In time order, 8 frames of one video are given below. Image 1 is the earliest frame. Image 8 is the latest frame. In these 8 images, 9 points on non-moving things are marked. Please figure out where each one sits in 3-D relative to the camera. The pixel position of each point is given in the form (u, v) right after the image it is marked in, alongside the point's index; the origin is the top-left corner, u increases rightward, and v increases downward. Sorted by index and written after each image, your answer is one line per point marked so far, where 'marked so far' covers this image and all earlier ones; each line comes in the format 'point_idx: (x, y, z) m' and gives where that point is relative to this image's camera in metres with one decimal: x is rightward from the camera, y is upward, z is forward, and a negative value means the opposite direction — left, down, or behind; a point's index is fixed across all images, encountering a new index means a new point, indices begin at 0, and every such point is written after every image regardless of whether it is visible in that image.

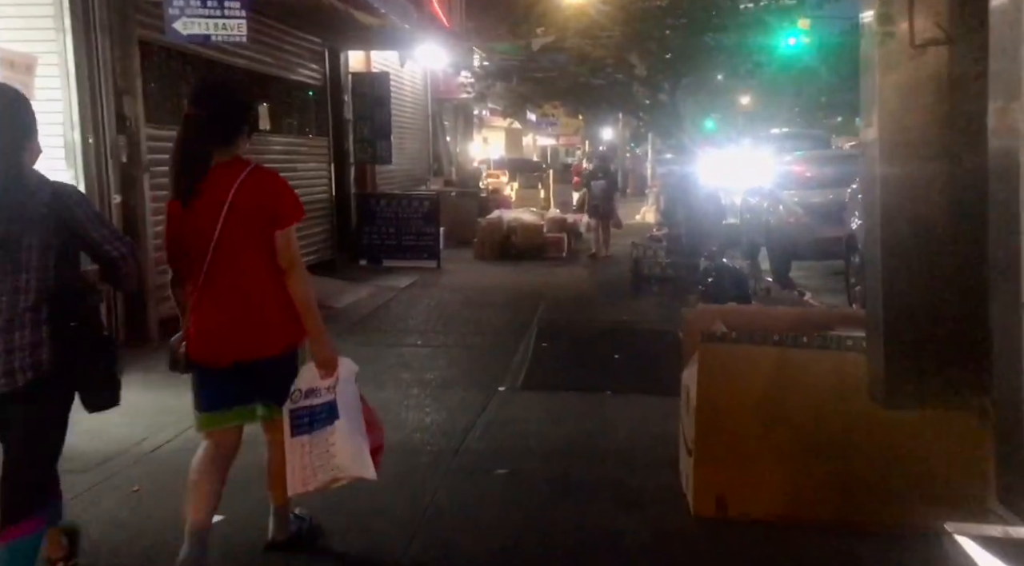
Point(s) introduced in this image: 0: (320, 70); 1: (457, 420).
0: (-2.6, +2.8, +12.3) m
1: (-0.3, -0.8, +5.7) m
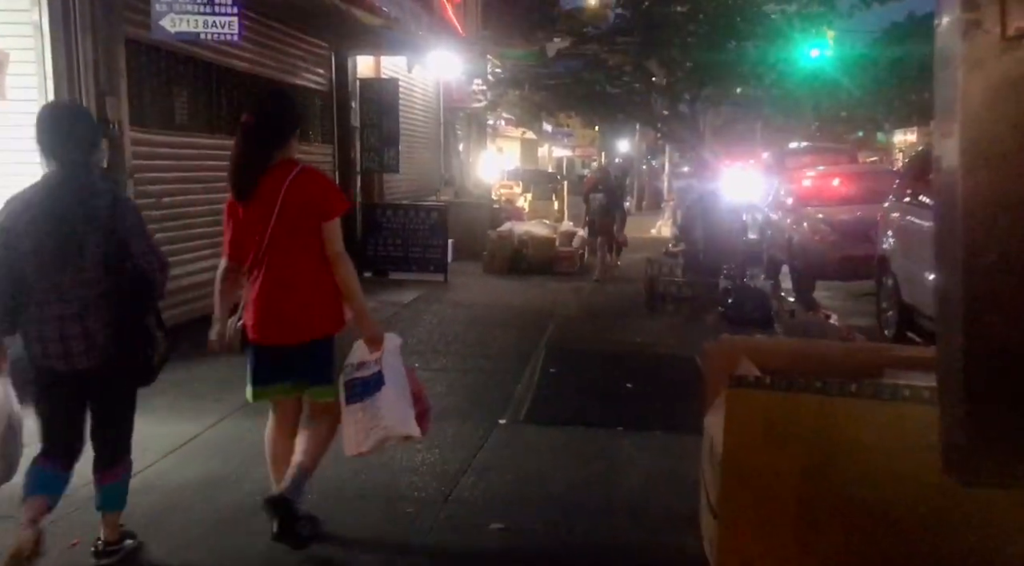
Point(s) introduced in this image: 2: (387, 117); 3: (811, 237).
0: (-2.4, +2.7, +11.8) m
1: (-0.3, -1.0, +5.2) m
2: (-1.7, +2.3, +12.7) m
3: (+4.3, +0.7, +13.2) m
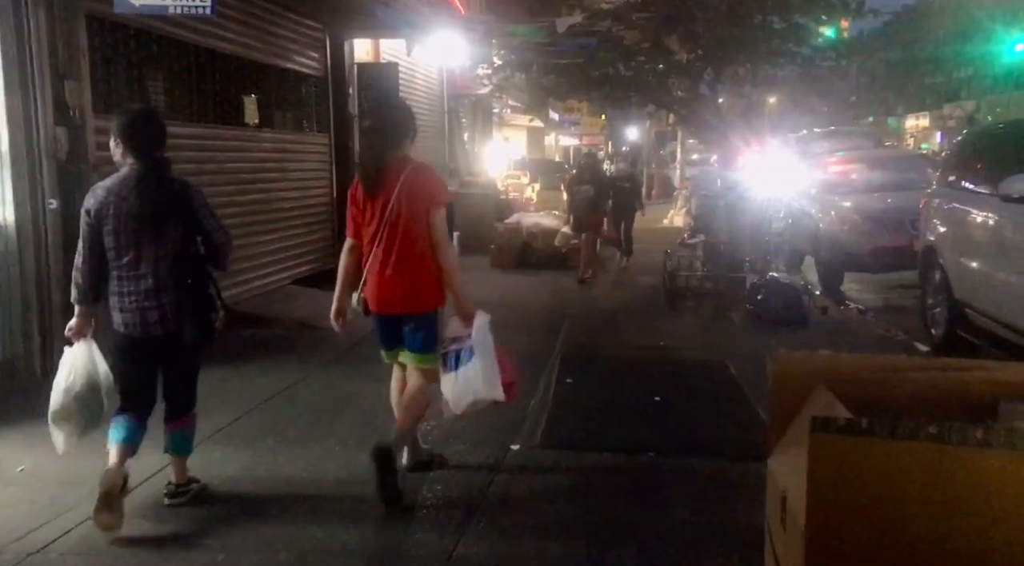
0: (-2.3, +2.7, +11.1) m
1: (-0.3, -1.0, +4.4) m
2: (-1.6, +2.3, +12.0) m
3: (+4.4, +0.8, +12.4) m
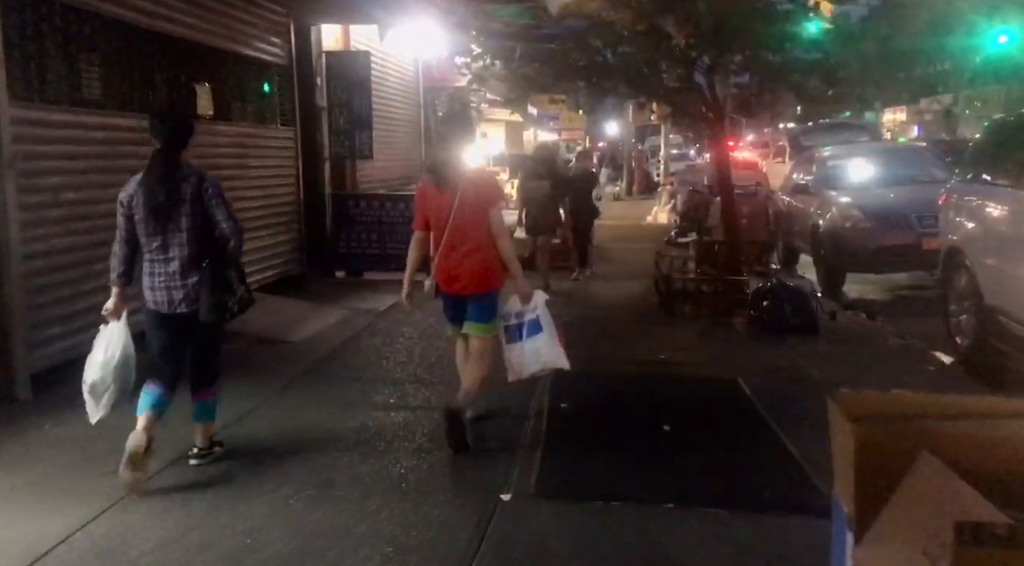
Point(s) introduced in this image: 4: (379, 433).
0: (-2.5, +2.6, +10.2) m
1: (-0.3, -1.1, +3.6) m
2: (-1.9, +2.3, +11.1) m
3: (+4.2, +0.7, +11.7) m
4: (-0.7, -0.8, +5.1) m
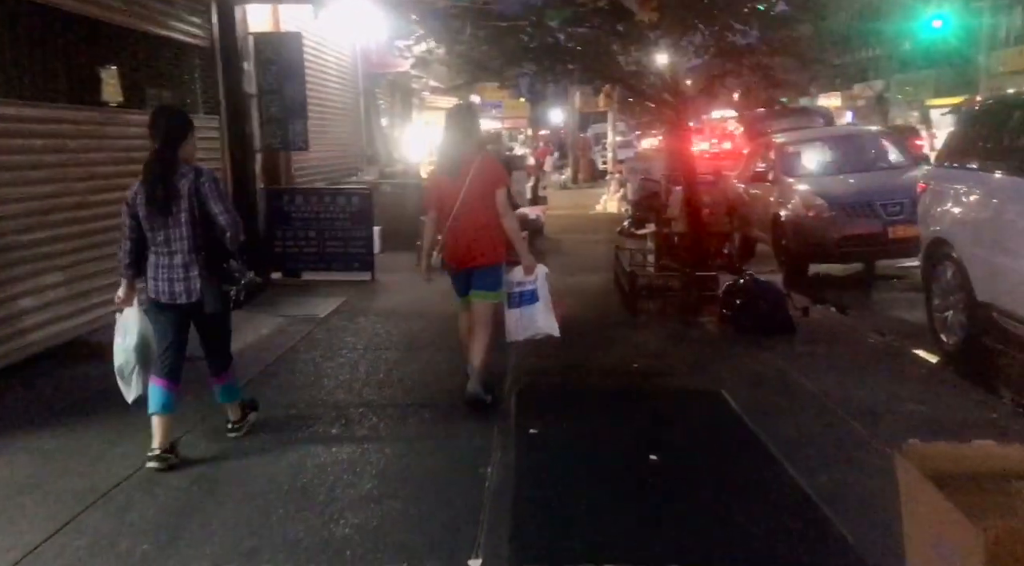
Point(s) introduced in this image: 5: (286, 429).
0: (-3.1, +2.6, +9.3) m
1: (-0.4, -1.1, +2.9) m
2: (-2.5, +2.2, +10.2) m
3: (+3.6, +0.8, +11.2) m
4: (-0.9, -0.9, +4.3) m
5: (-1.2, -0.8, +5.1) m
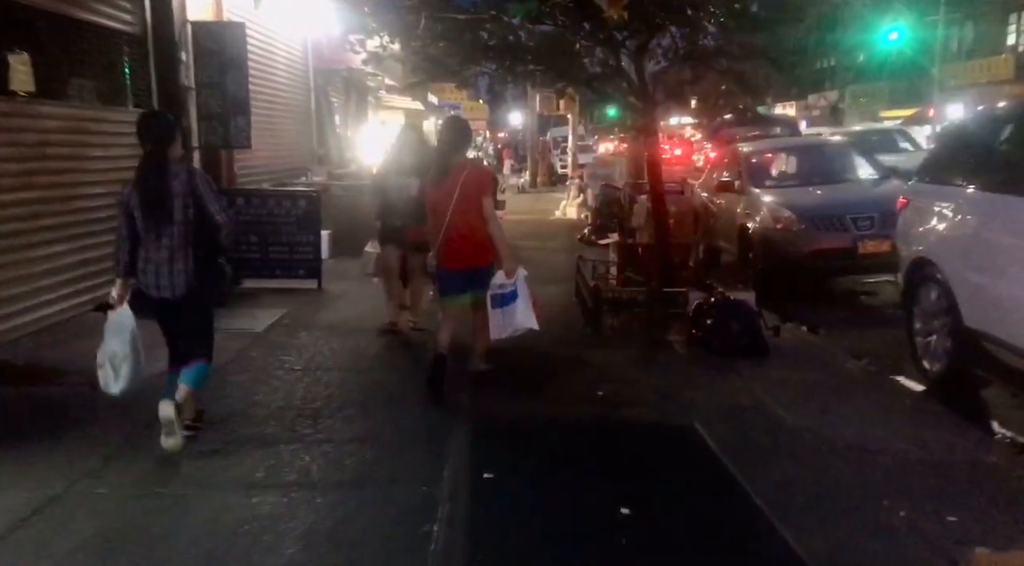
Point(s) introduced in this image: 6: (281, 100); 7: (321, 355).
0: (-3.5, +2.5, +8.5) m
1: (-0.5, -1.2, +2.3) m
2: (-2.9, +2.1, +9.5) m
3: (+3.1, +0.7, +10.8) m
4: (-1.1, -1.0, +3.7) m
5: (-1.5, -0.9, +4.4) m
6: (-3.4, +2.7, +13.5) m
7: (-1.4, -0.5, +6.9) m
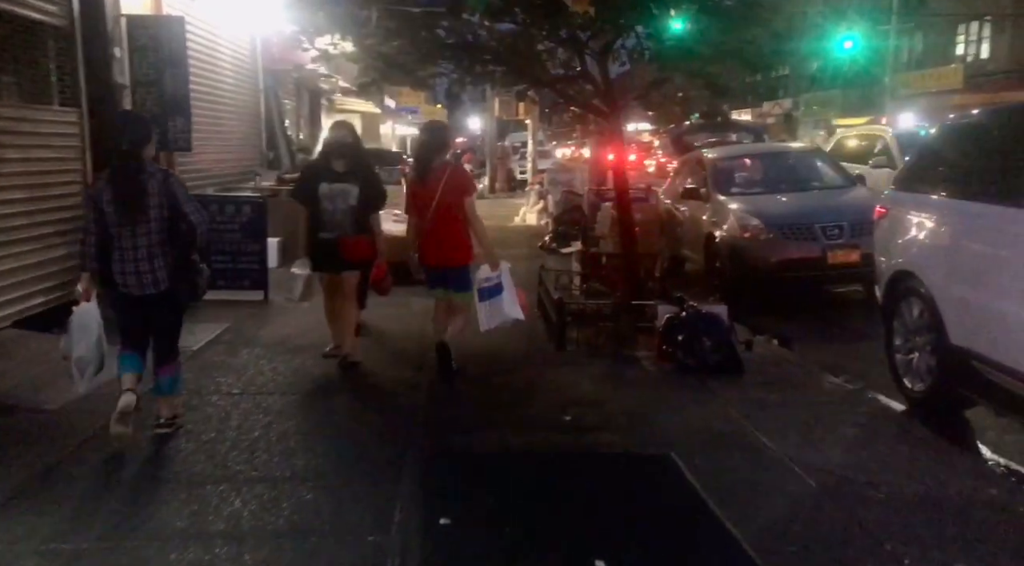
0: (-3.8, +2.4, +7.9) m
1: (-0.6, -1.3, +1.8) m
2: (-3.3, +2.0, +8.9) m
3: (+2.6, +0.6, +10.5) m
4: (-1.3, -1.1, +3.2) m
5: (-1.6, -1.0, +3.9) m
6: (-4.0, +2.6, +12.9) m
7: (-1.7, -0.6, +6.3) m
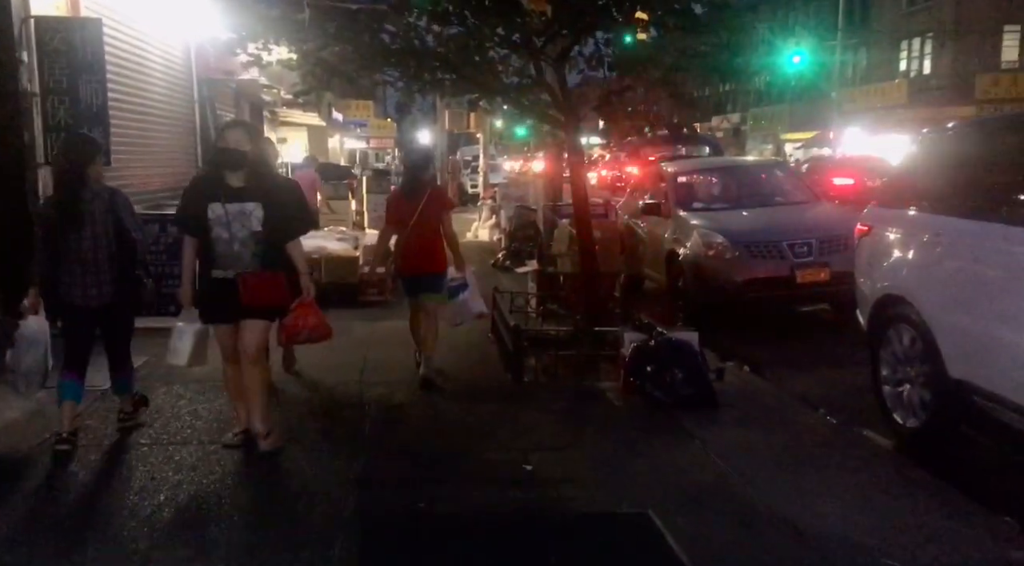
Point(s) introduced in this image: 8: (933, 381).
0: (-4.2, +2.2, +7.0) m
1: (-0.6, -1.4, +1.0) m
2: (-3.7, +1.8, +8.1) m
3: (+2.1, +0.3, +9.9) m
4: (-1.4, -1.2, +2.4) m
5: (-1.8, -1.1, +3.1) m
6: (-4.6, +2.3, +12.0) m
7: (-2.0, -0.8, +5.5) m
8: (+2.5, -0.6, +5.5) m
